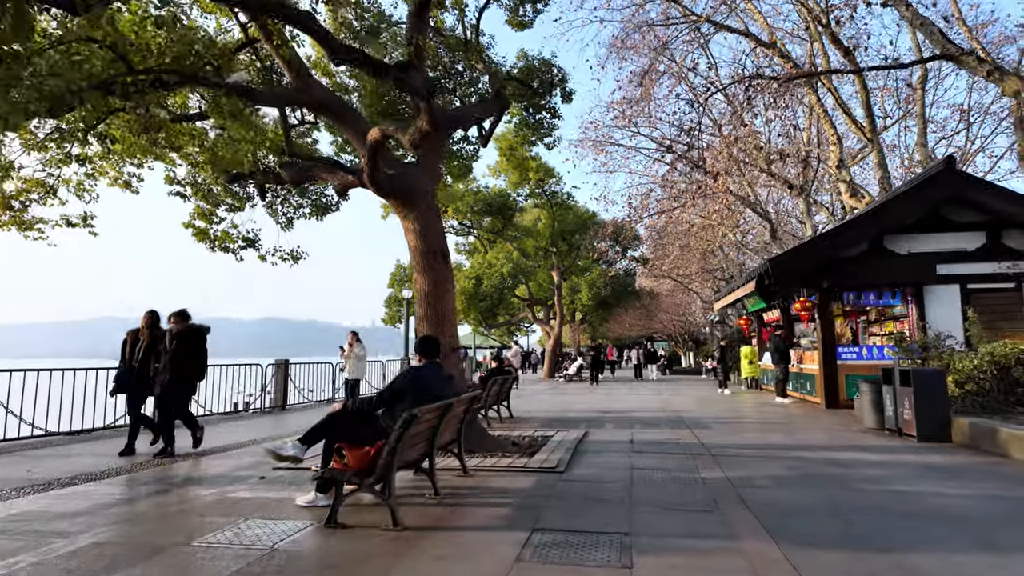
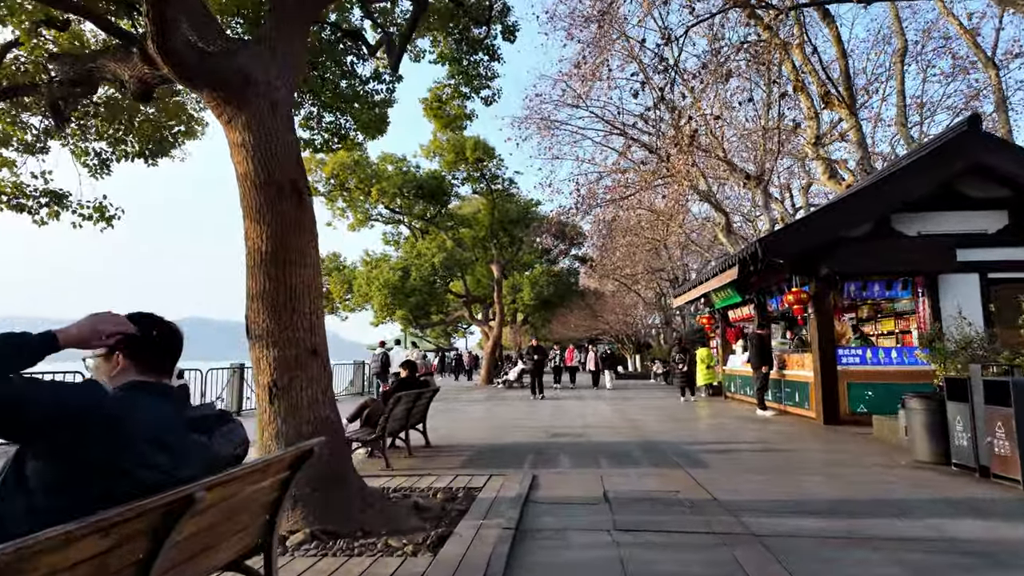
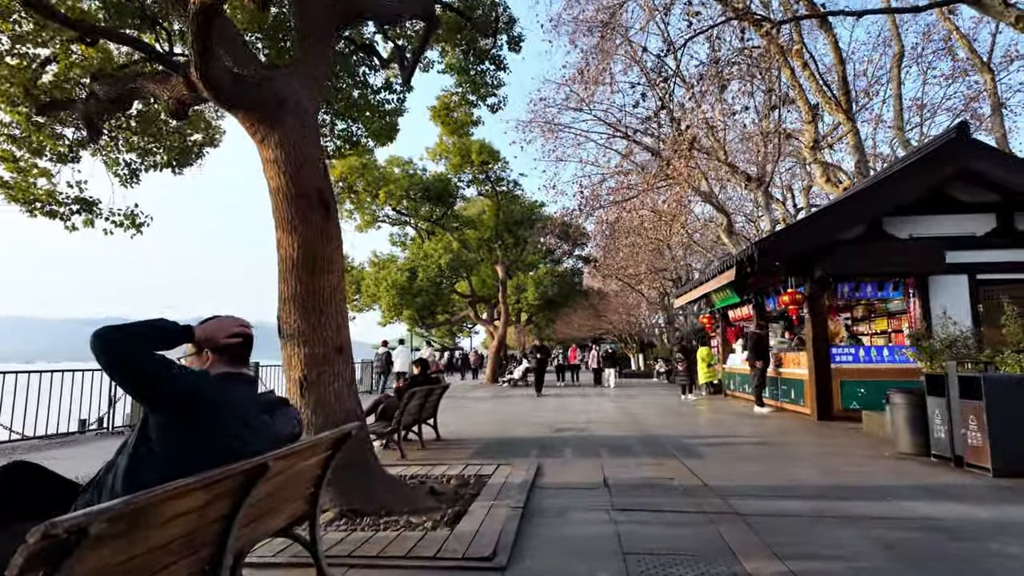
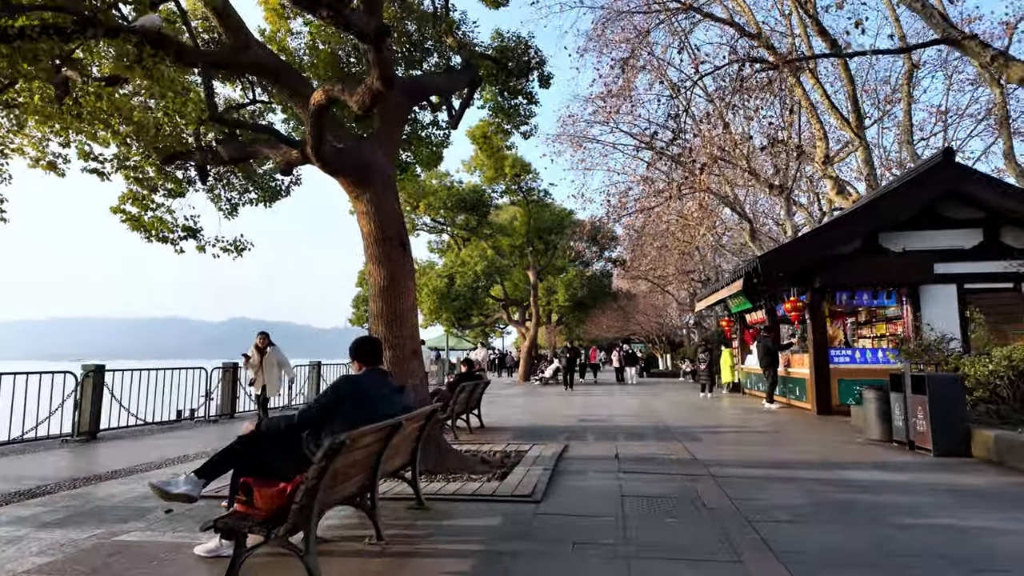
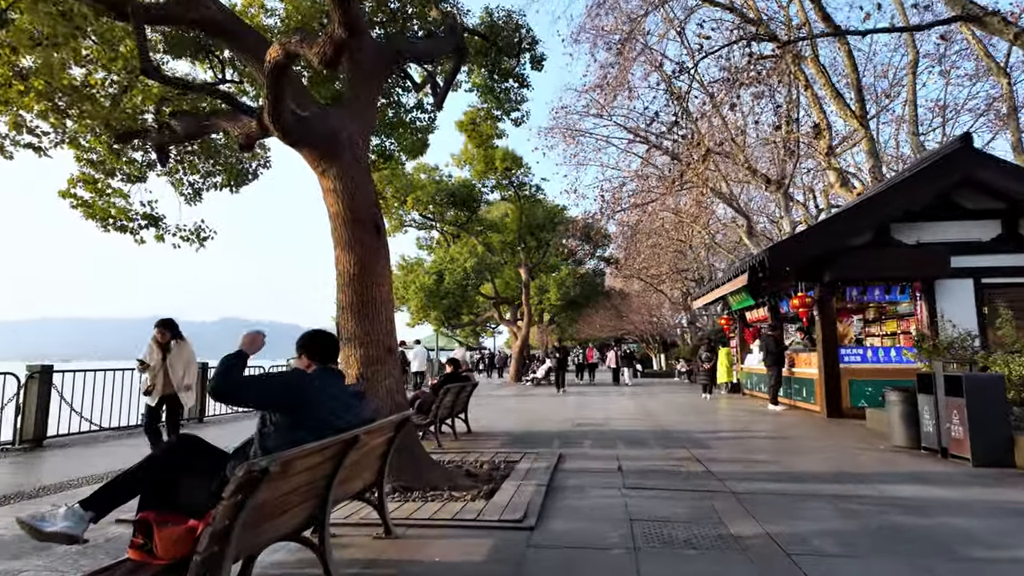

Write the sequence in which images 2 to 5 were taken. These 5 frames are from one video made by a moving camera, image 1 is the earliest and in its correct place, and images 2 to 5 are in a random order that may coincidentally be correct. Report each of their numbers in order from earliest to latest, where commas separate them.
4, 5, 3, 2
